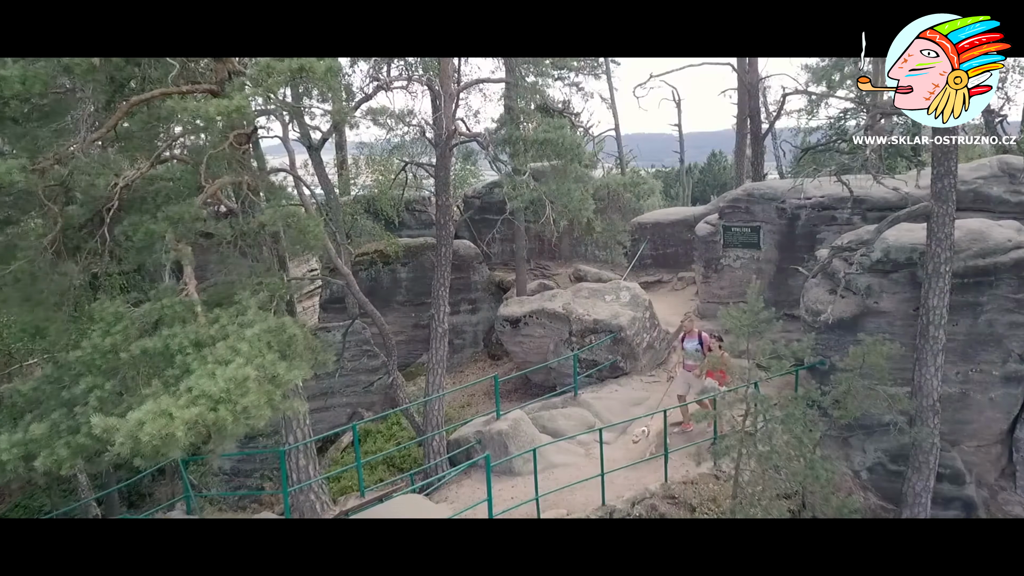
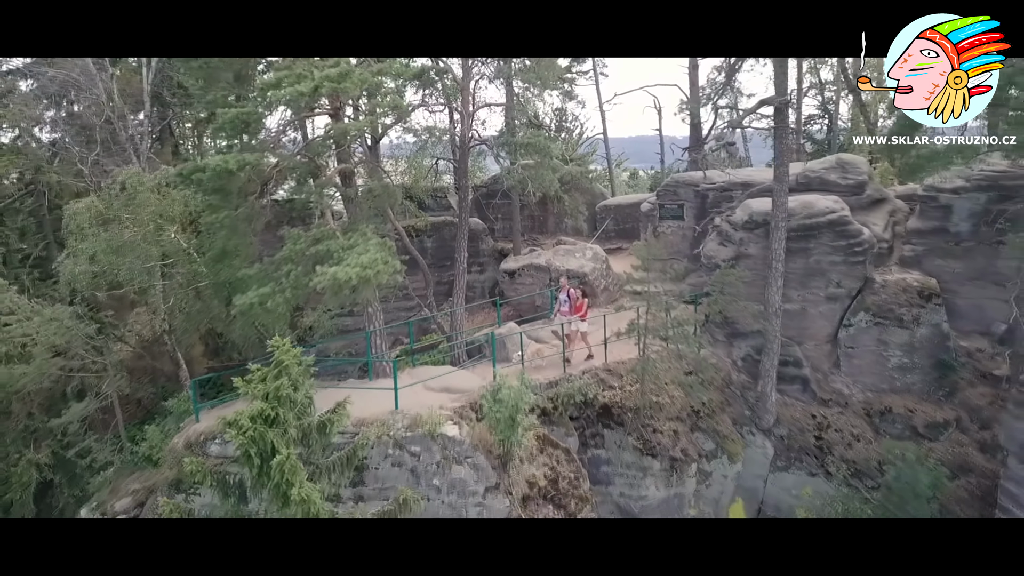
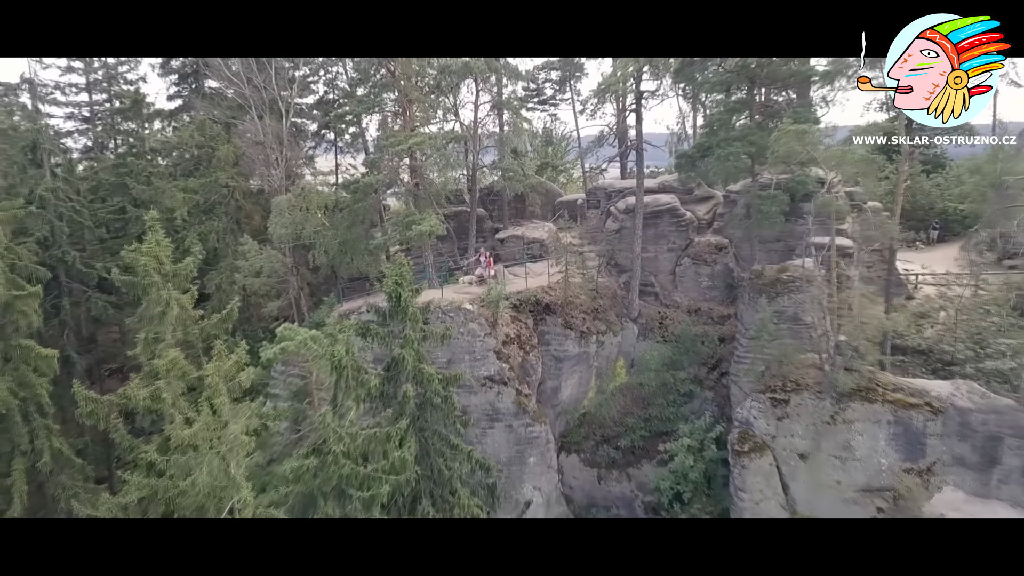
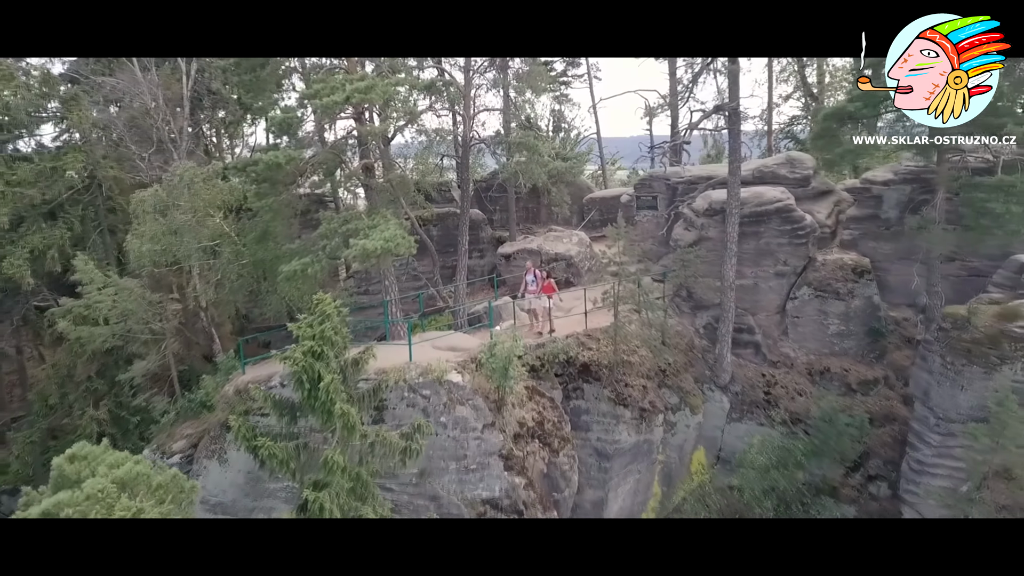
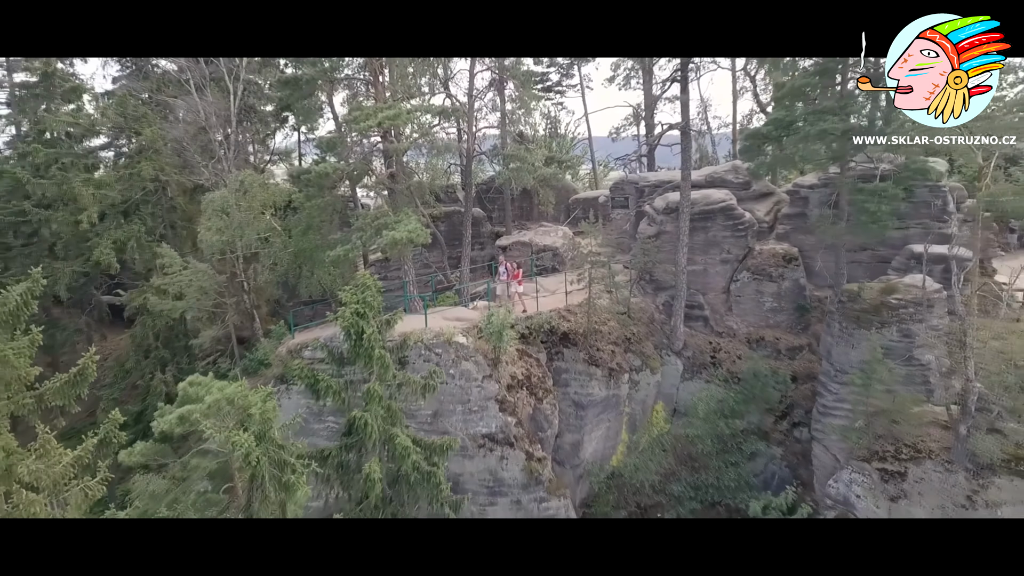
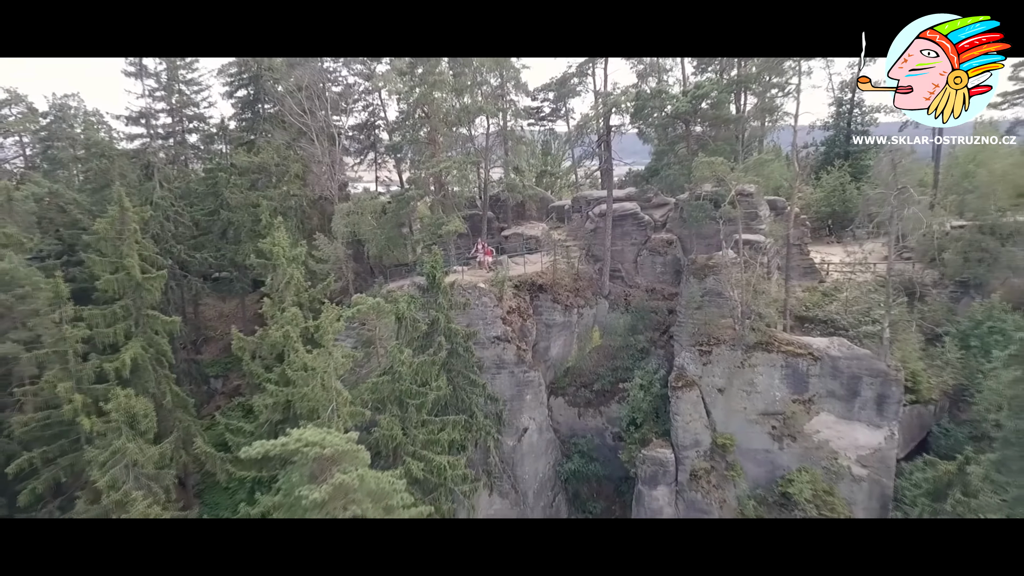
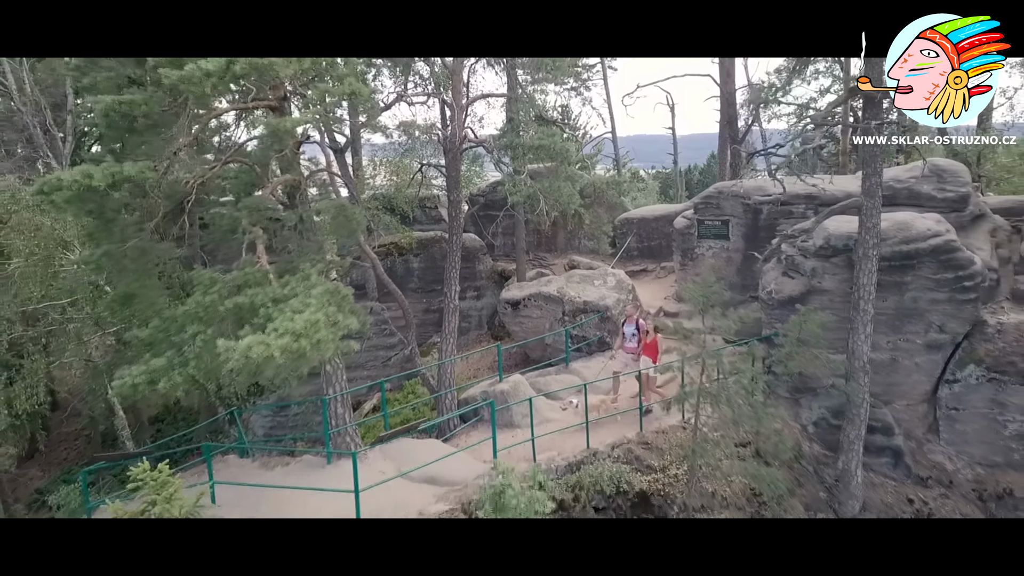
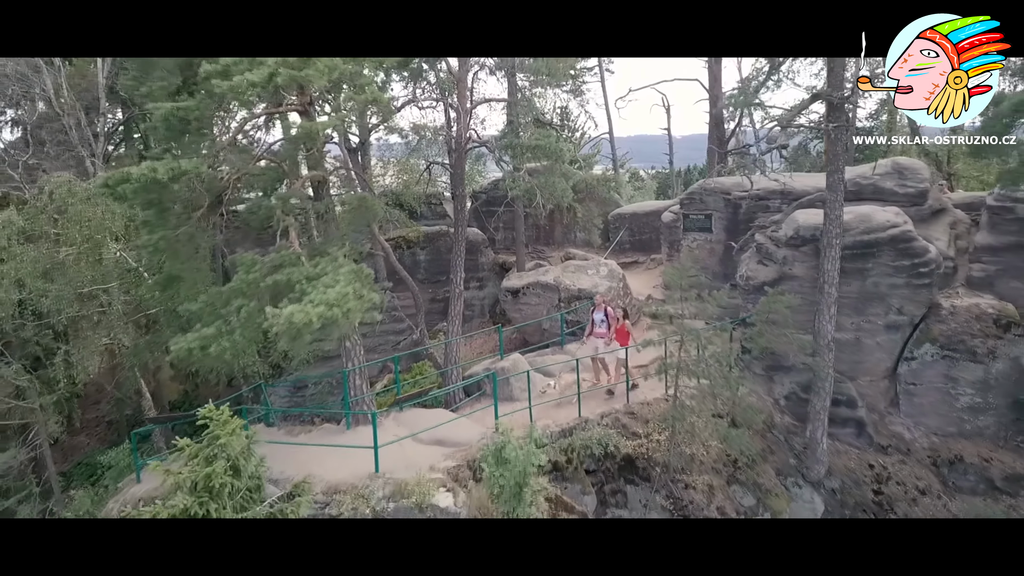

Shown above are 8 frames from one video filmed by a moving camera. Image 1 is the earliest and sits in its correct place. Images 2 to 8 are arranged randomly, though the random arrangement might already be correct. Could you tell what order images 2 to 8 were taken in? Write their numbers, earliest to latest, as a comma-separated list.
7, 8, 2, 4, 5, 3, 6
